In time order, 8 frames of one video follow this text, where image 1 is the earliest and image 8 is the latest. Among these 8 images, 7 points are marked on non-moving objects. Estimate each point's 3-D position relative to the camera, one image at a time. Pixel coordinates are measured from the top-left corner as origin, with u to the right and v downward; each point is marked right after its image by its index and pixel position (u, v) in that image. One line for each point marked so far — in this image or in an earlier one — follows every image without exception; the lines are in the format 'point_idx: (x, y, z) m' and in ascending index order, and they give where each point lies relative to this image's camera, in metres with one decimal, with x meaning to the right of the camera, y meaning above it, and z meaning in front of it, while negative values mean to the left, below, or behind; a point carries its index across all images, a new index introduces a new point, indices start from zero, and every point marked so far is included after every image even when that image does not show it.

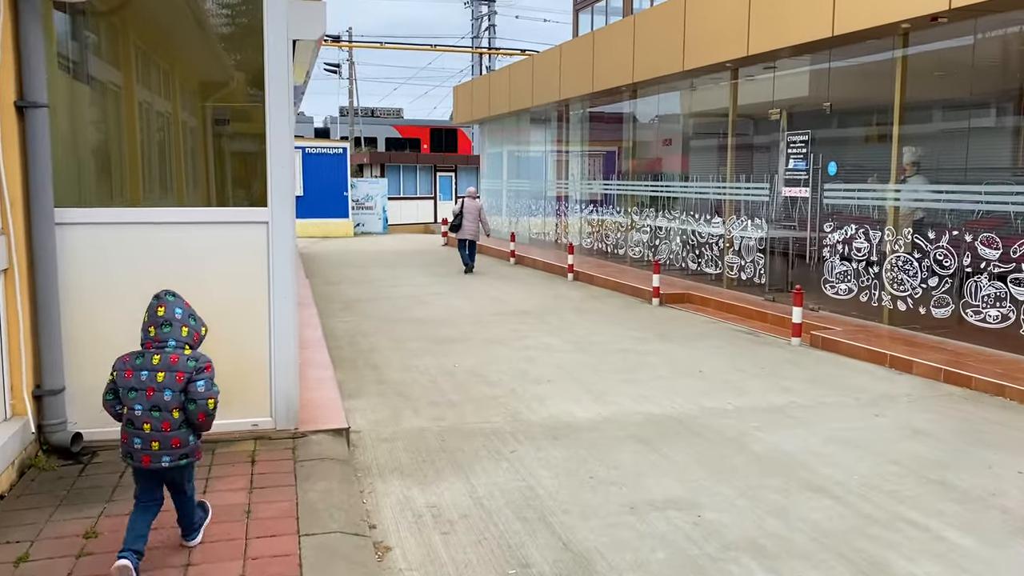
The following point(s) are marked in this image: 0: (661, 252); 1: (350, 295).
0: (+2.7, +0.6, +15.0) m
1: (-2.5, -0.1, +13.2) m
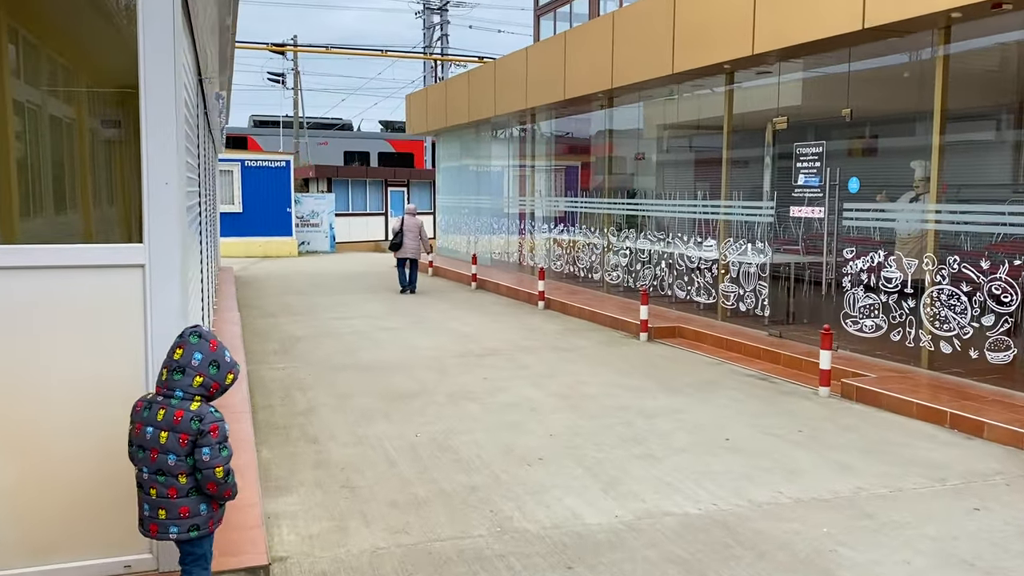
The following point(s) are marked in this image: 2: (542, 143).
0: (+2.1, +0.2, +13.5) m
1: (-3.0, -0.6, +11.4) m
2: (+0.6, +3.0, +17.2) m
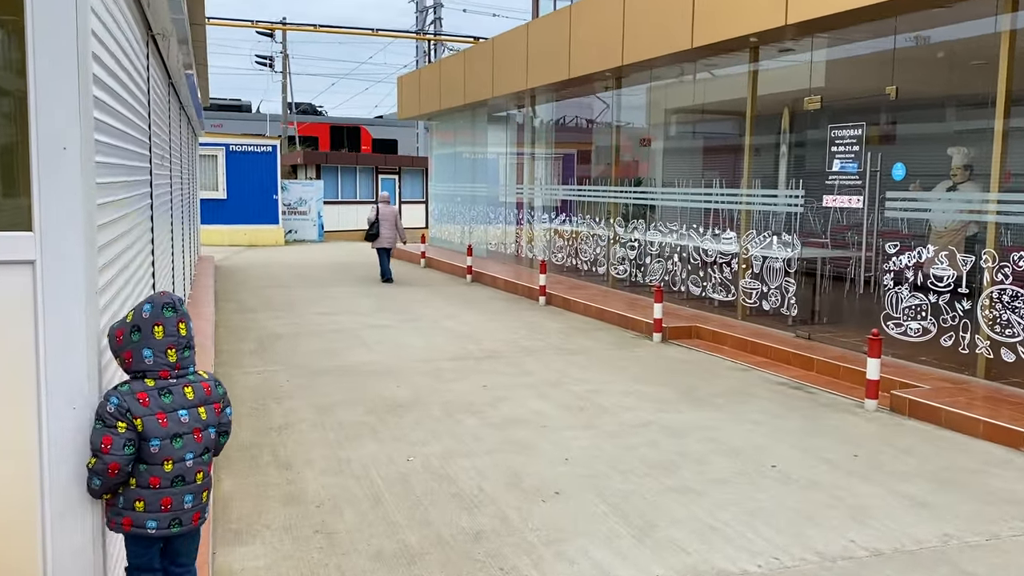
0: (+2.1, +0.3, +12.5) m
1: (-3.0, -0.5, +10.4) m
2: (+0.6, +3.1, +16.2) m
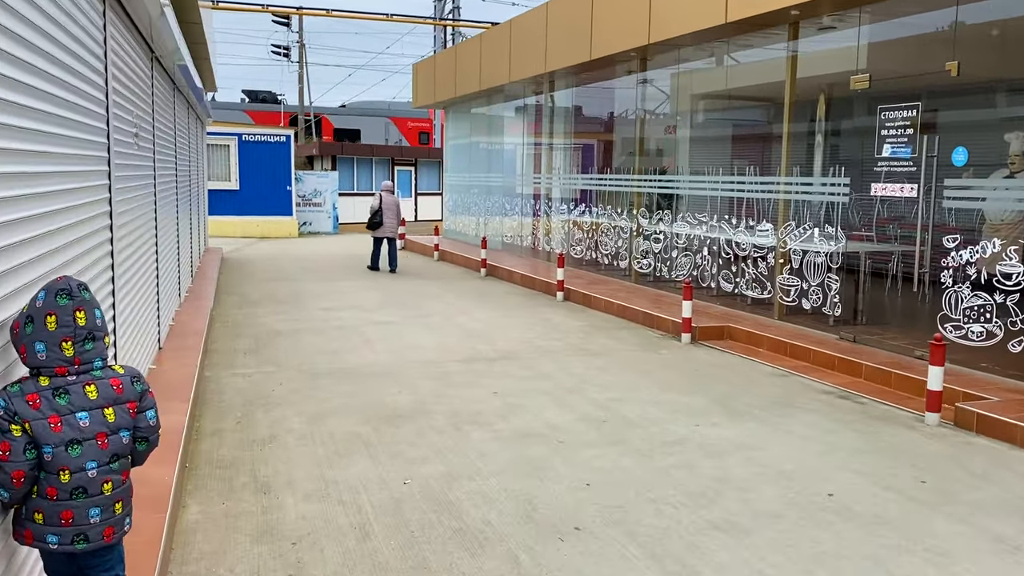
0: (+2.3, +0.3, +11.7) m
1: (-2.8, -0.4, +9.7) m
2: (+0.9, +3.2, +15.5) m
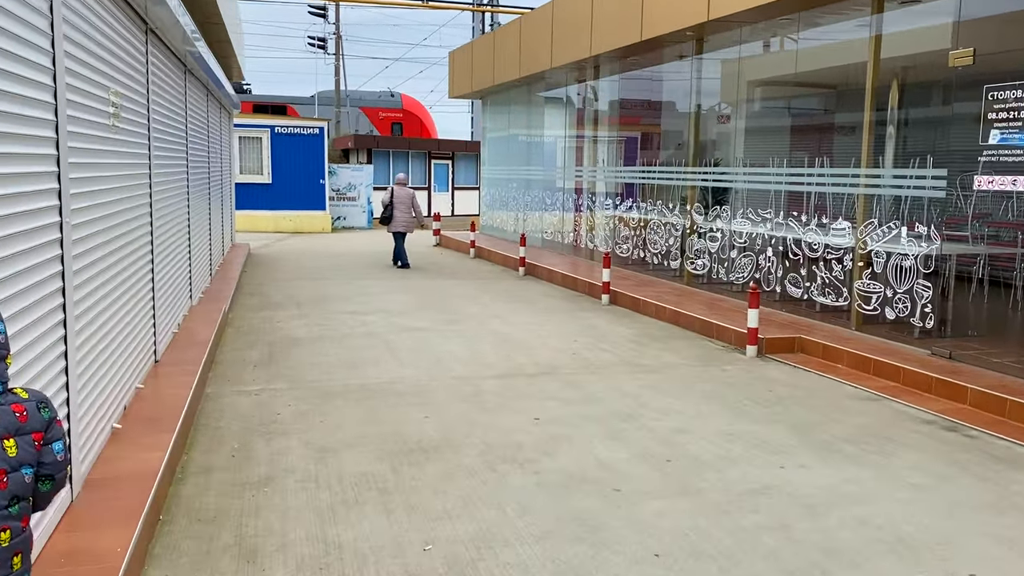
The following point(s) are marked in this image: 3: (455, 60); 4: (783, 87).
0: (+2.8, +0.3, +10.6) m
1: (-2.4, -0.4, +8.8) m
2: (+1.6, +3.2, +14.4) m
3: (-1.4, +5.4, +19.9) m
4: (+3.2, +2.4, +10.0) m
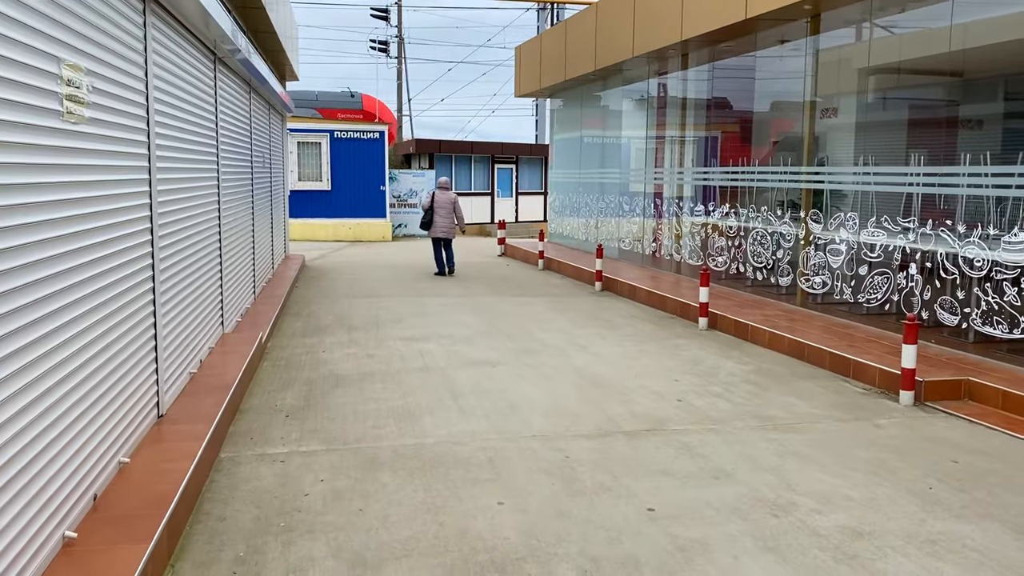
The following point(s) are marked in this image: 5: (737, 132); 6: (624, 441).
0: (+3.7, 0.0, +8.9) m
1: (-1.6, -0.7, +7.5) m
2: (+2.8, +2.9, +12.8) m
3: (+0.2, +5.1, +18.5) m
4: (+4.0, +2.2, +8.3) m
5: (+3.1, +2.2, +11.6) m
6: (+0.7, -1.0, +5.4) m
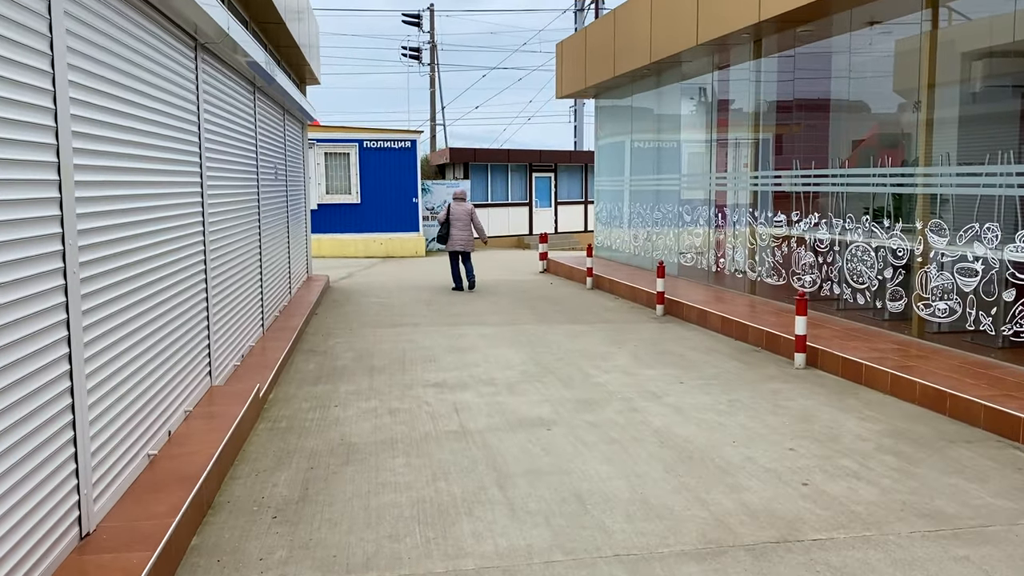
0: (+4.2, -0.2, +7.1) m
1: (-1.2, -1.0, +5.9) m
2: (+3.4, +2.6, +11.1) m
3: (+1.0, +4.8, +16.9) m
4: (+4.5, +1.9, +6.5) m
5: (+3.7, +1.9, +9.9) m
6: (+1.0, -1.2, +3.7) m
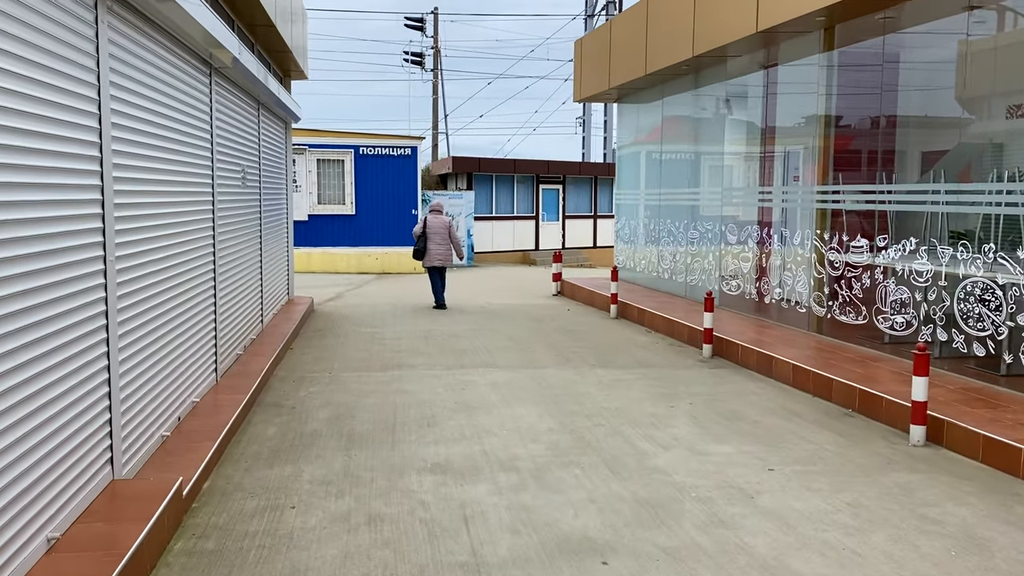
0: (+4.4, -0.6, +5.2) m
1: (-1.0, -1.2, +4.0) m
2: (+3.6, +2.2, +9.2) m
3: (+1.3, +4.3, +15.1) m
4: (+4.7, +1.6, +4.7) m
5: (+3.9, +1.5, +8.0) m
6: (+1.2, -1.5, +1.8) m
